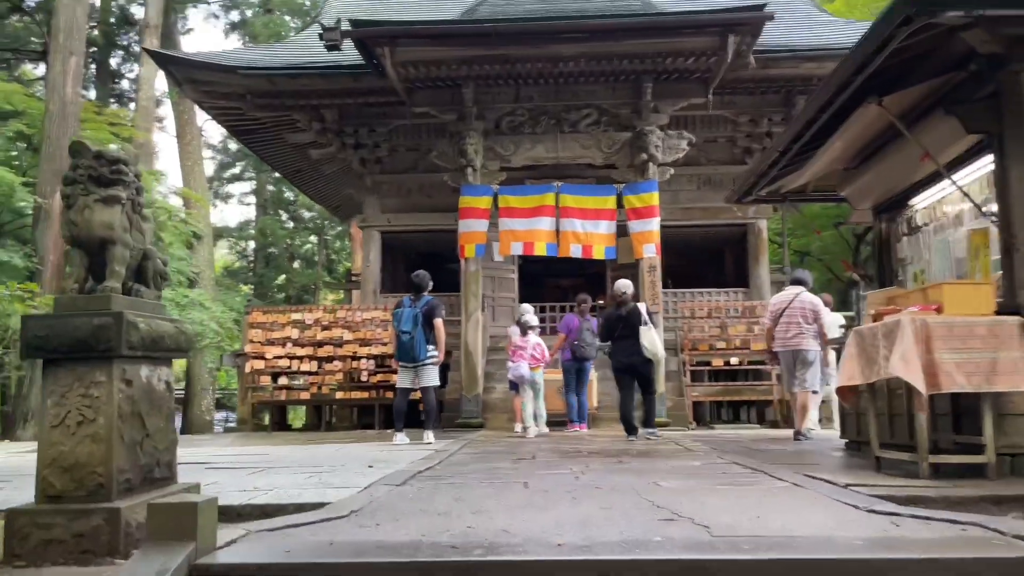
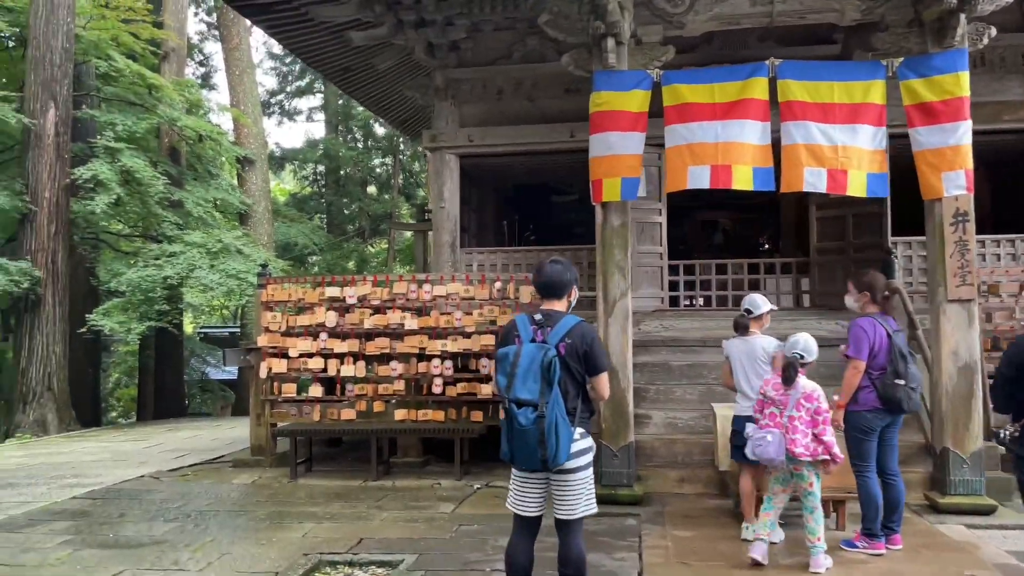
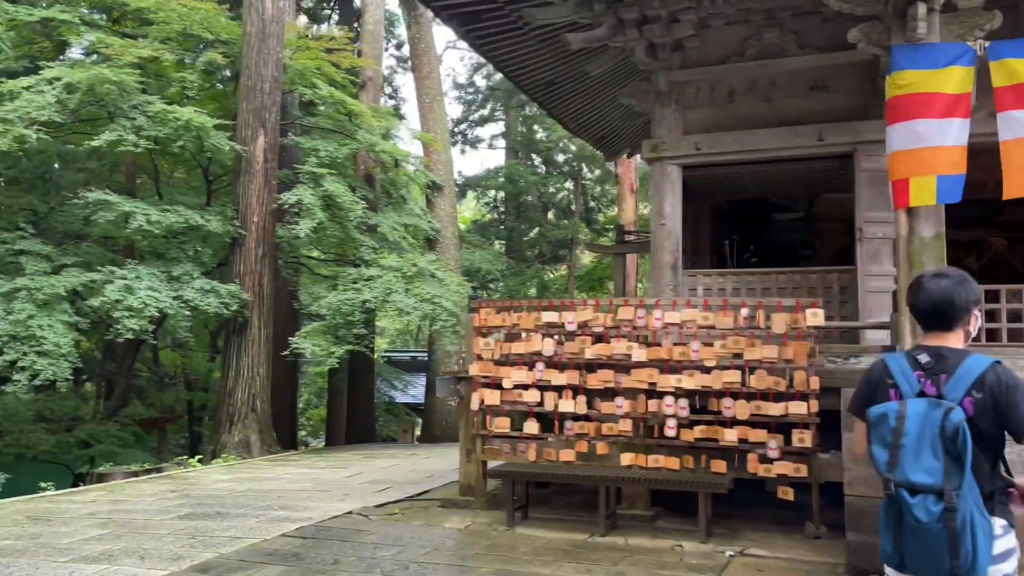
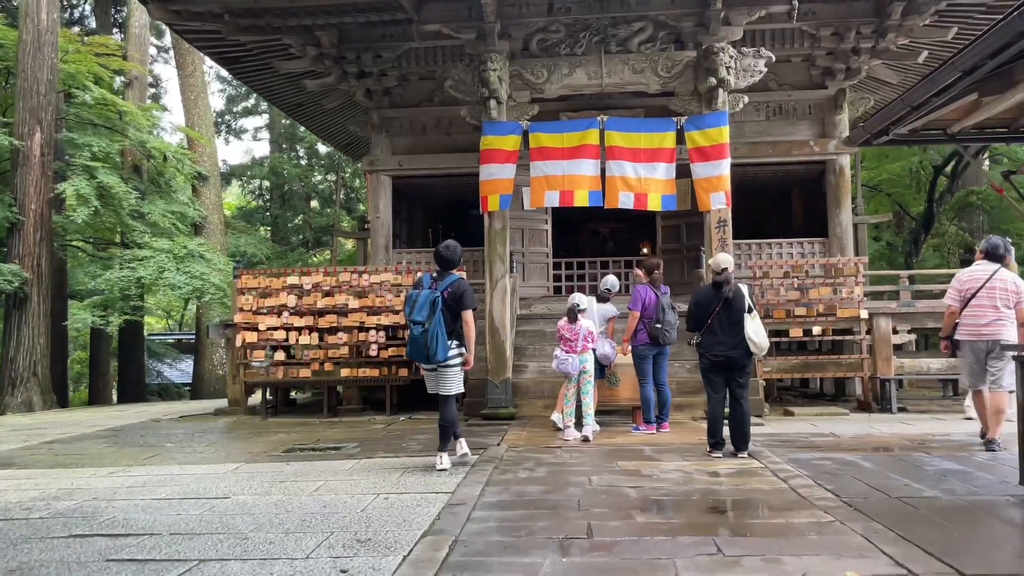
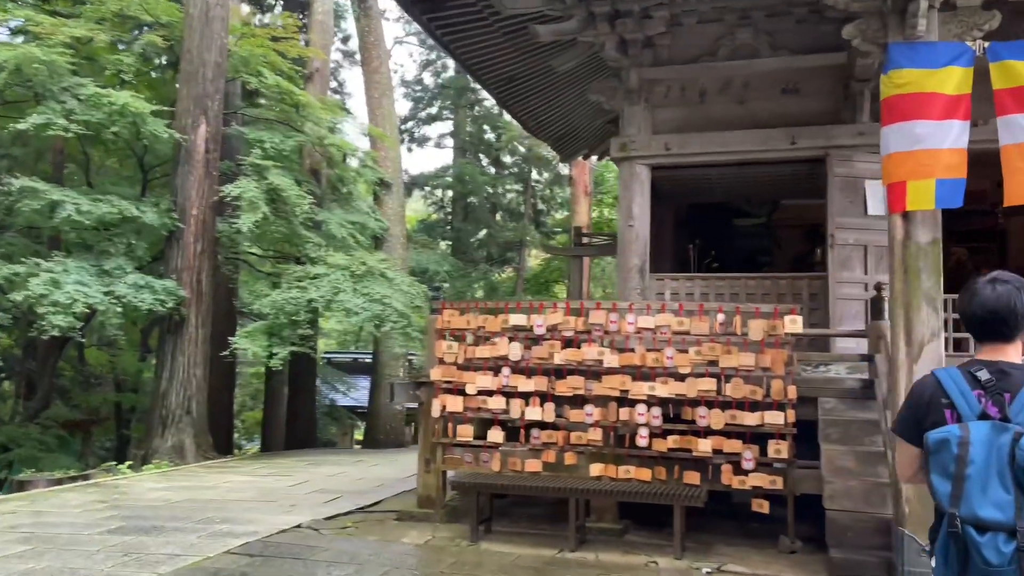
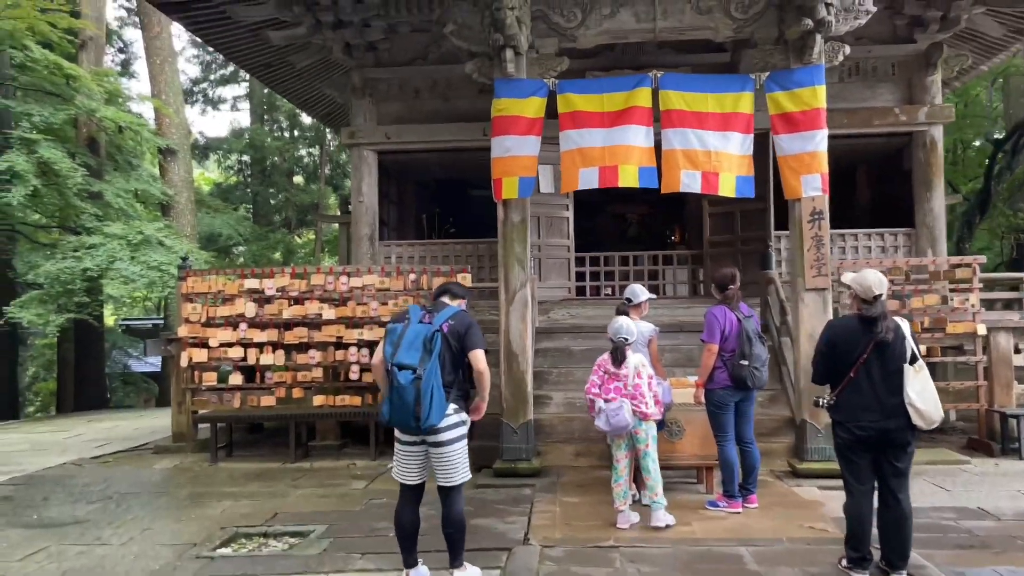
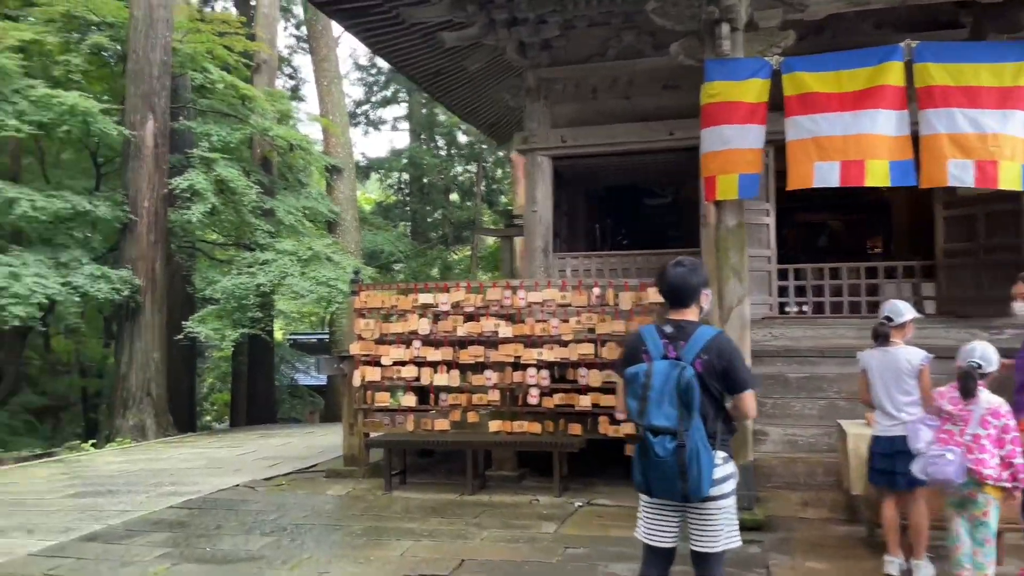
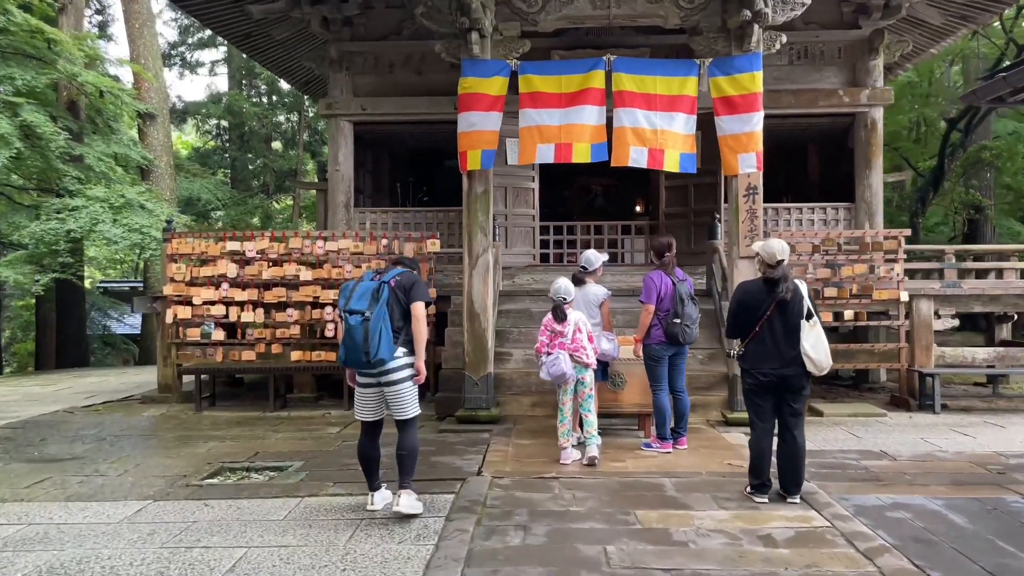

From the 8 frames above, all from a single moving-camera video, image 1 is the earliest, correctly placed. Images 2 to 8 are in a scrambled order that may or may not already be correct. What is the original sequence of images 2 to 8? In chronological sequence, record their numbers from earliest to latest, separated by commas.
4, 8, 6, 2, 7, 3, 5
